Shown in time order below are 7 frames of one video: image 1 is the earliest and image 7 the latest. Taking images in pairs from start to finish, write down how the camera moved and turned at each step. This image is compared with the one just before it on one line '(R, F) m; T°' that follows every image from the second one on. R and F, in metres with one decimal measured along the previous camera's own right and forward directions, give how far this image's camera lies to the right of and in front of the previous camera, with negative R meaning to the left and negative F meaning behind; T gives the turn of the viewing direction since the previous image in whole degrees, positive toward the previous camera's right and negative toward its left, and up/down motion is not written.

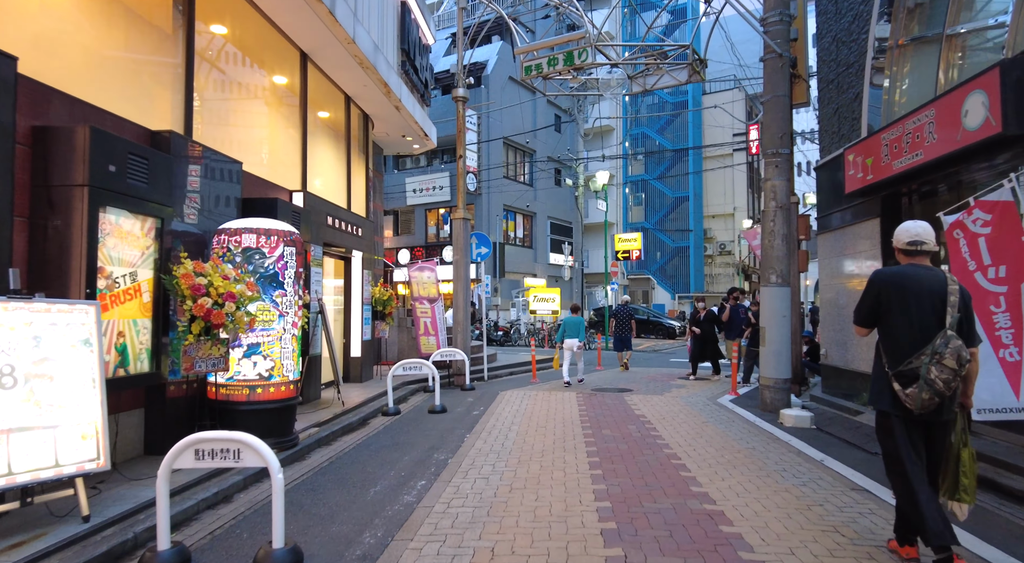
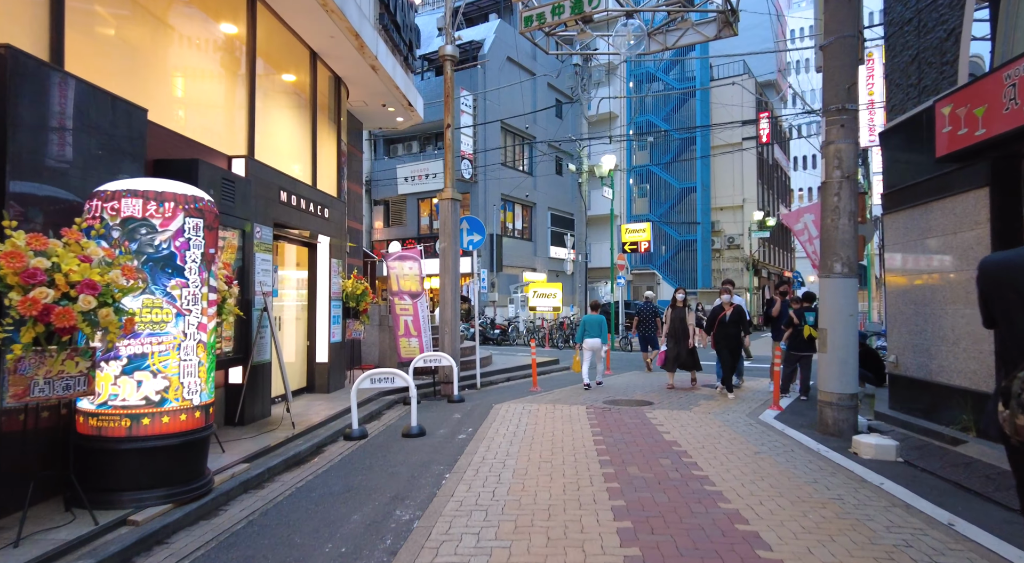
(0.0, +2.0) m; 0°
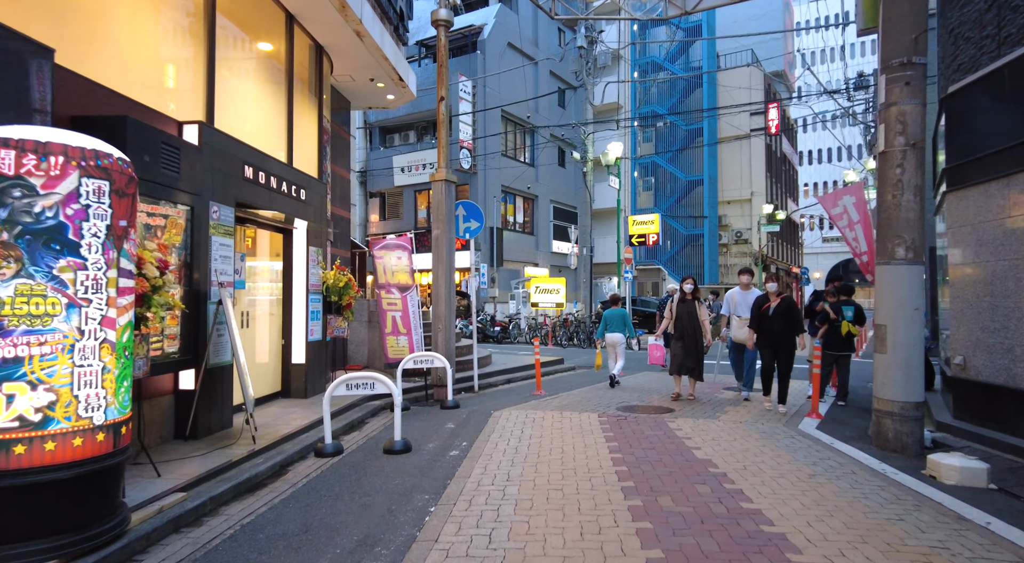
(0.0, +1.2) m; 0°
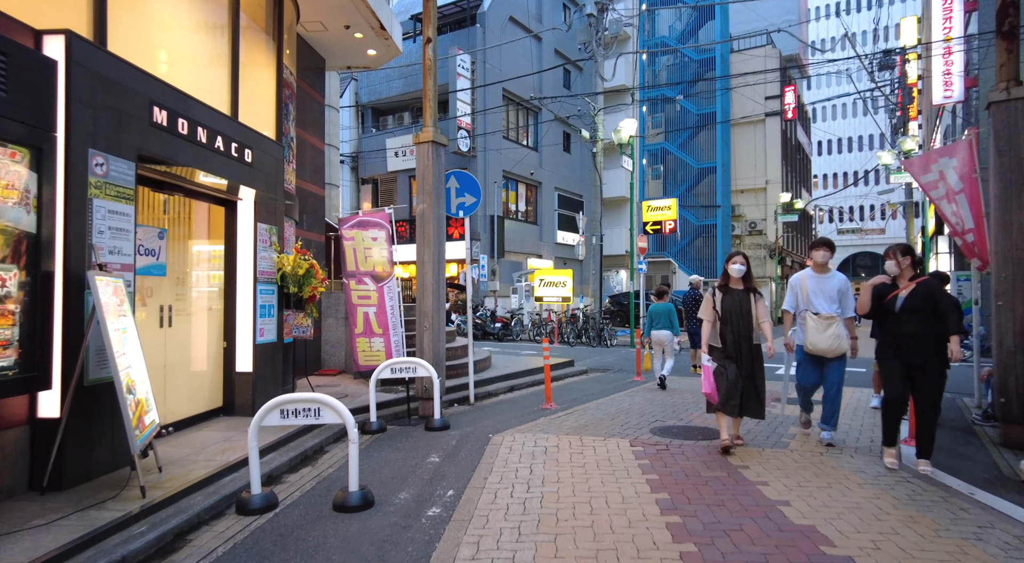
(0.0, +2.0) m; 0°
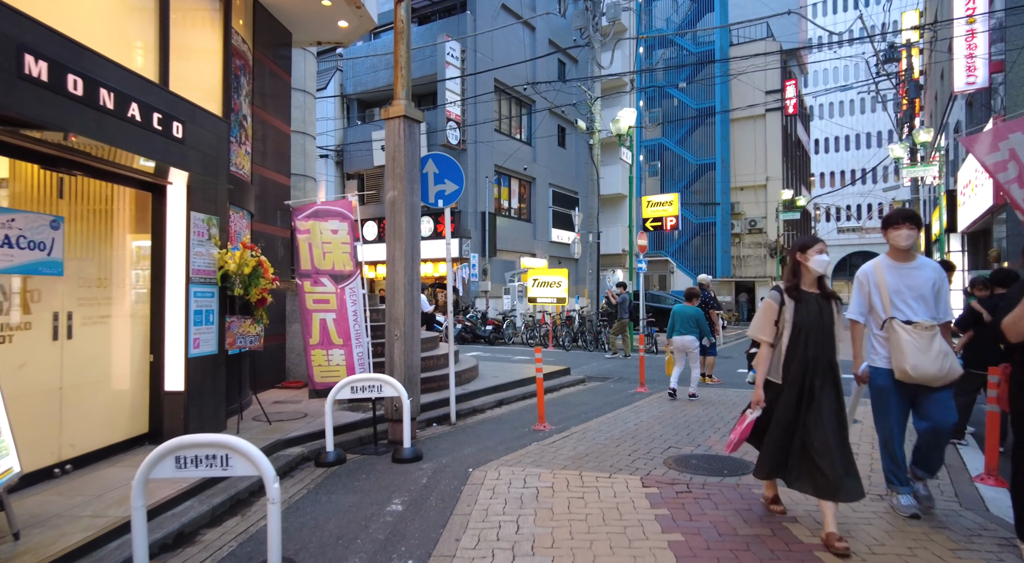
(+0.1, +1.2) m; 0°
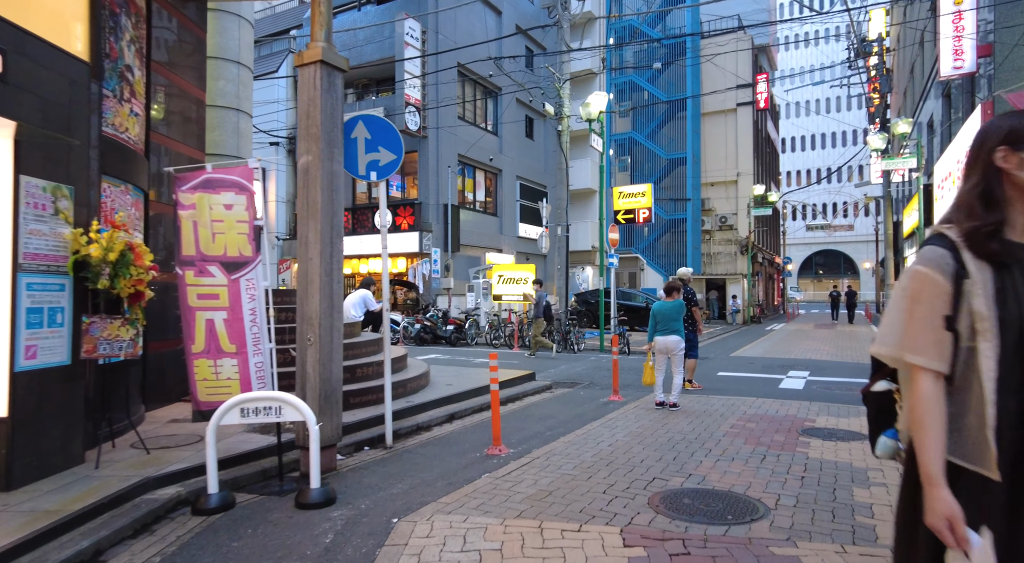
(+0.2, +1.4) m; +3°
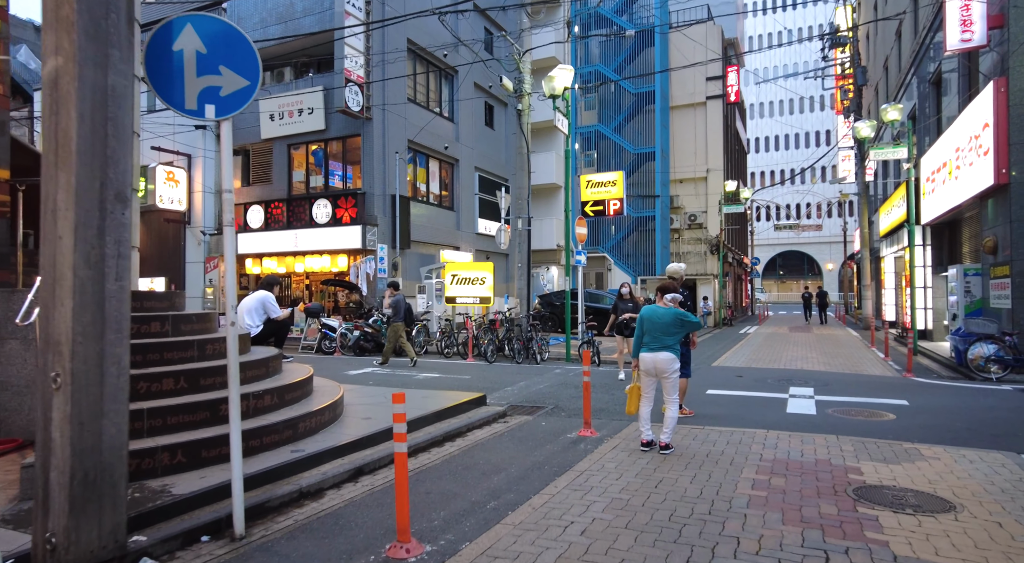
(+0.3, +2.3) m; +3°
